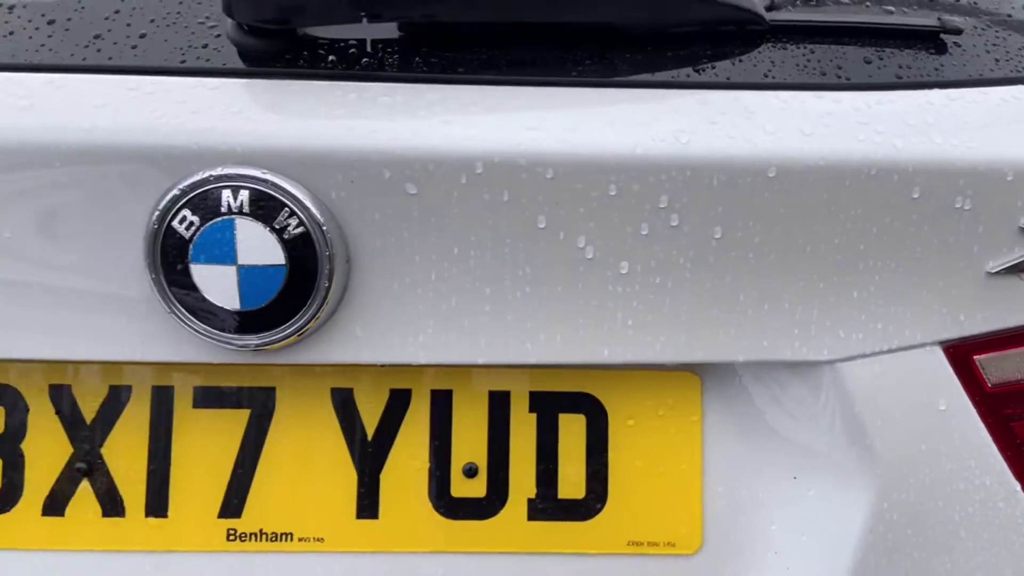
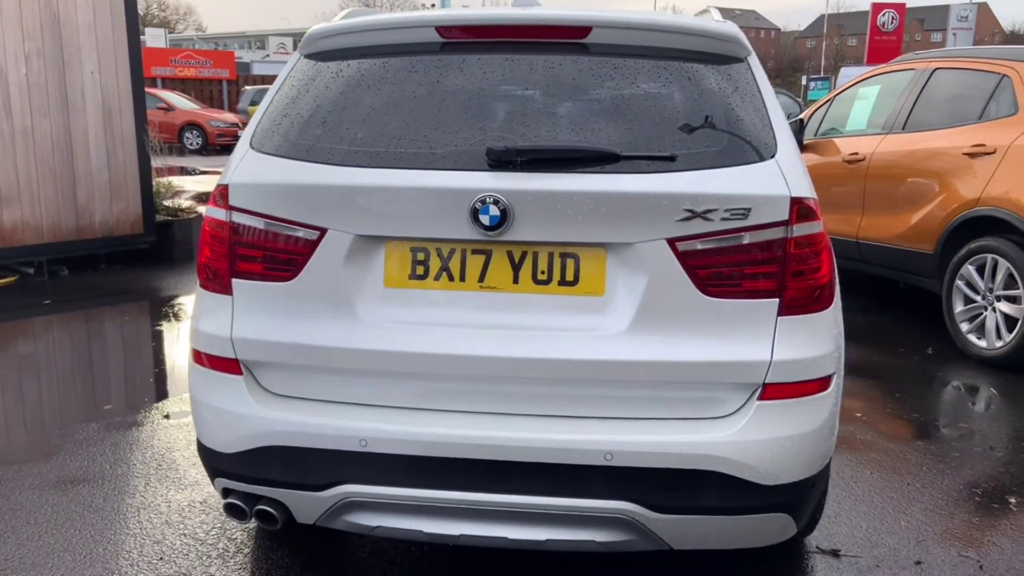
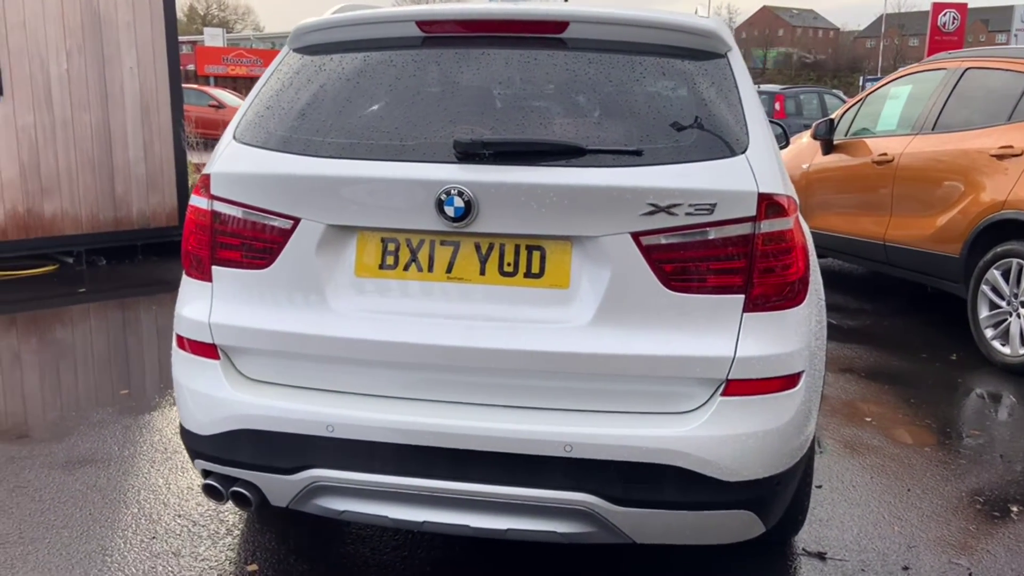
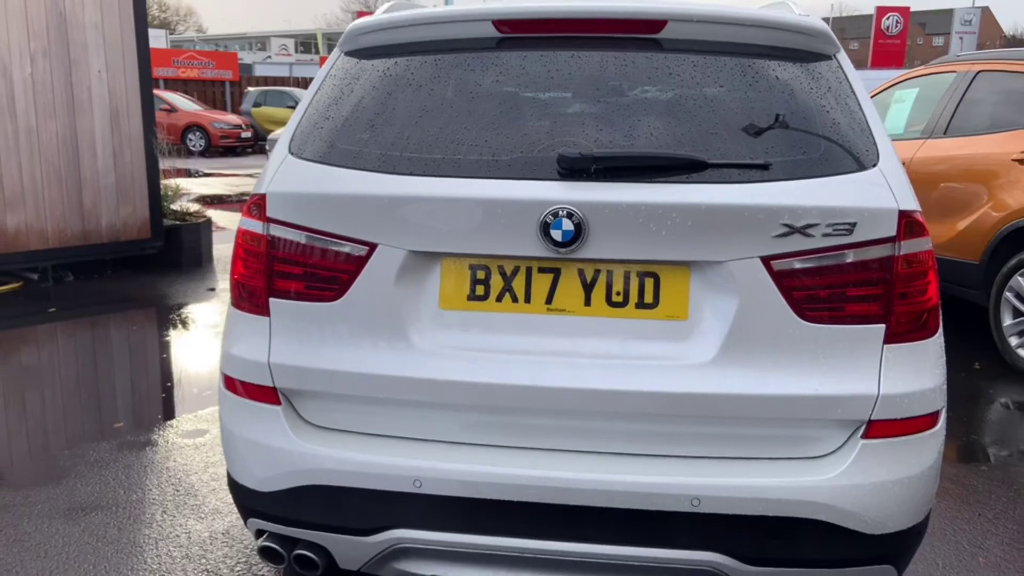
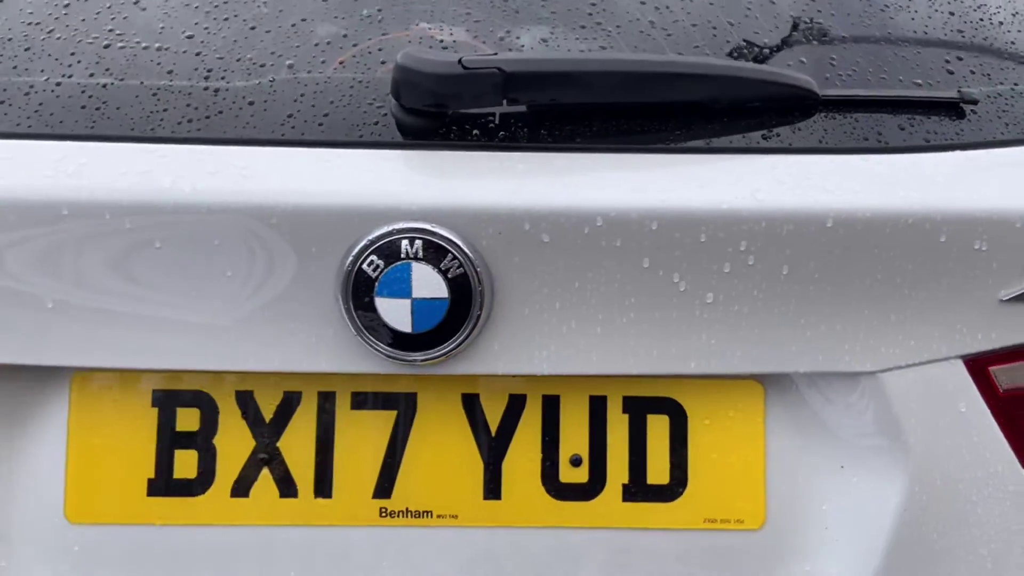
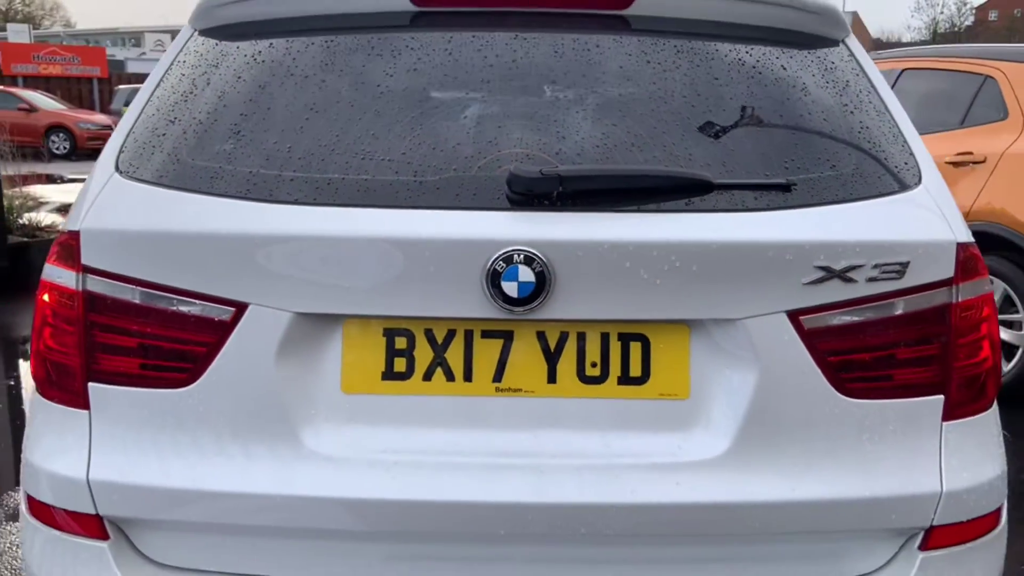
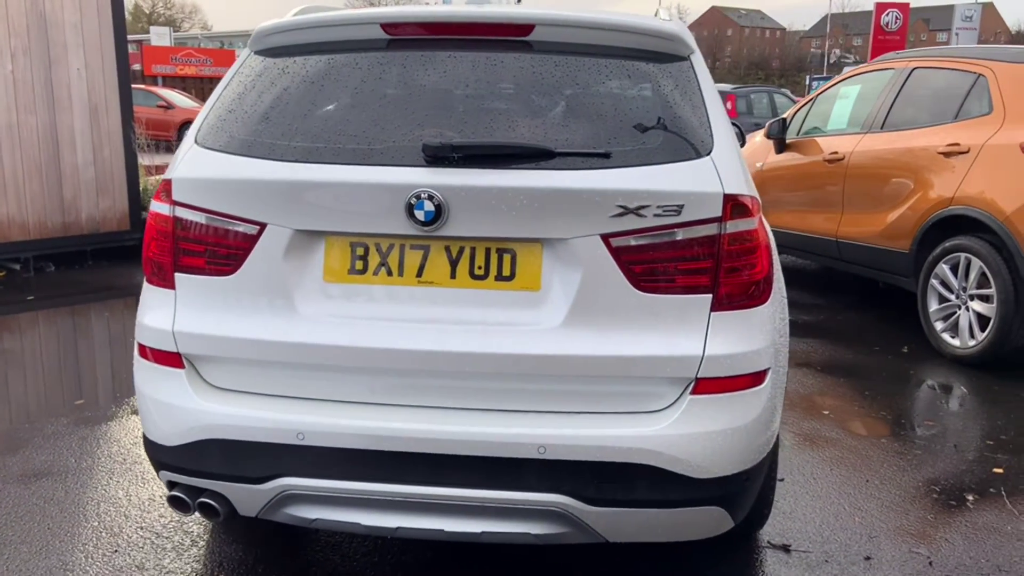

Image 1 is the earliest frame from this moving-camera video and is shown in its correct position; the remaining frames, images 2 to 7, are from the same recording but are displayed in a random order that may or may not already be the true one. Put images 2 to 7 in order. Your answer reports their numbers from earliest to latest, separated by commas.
5, 6, 4, 2, 7, 3
